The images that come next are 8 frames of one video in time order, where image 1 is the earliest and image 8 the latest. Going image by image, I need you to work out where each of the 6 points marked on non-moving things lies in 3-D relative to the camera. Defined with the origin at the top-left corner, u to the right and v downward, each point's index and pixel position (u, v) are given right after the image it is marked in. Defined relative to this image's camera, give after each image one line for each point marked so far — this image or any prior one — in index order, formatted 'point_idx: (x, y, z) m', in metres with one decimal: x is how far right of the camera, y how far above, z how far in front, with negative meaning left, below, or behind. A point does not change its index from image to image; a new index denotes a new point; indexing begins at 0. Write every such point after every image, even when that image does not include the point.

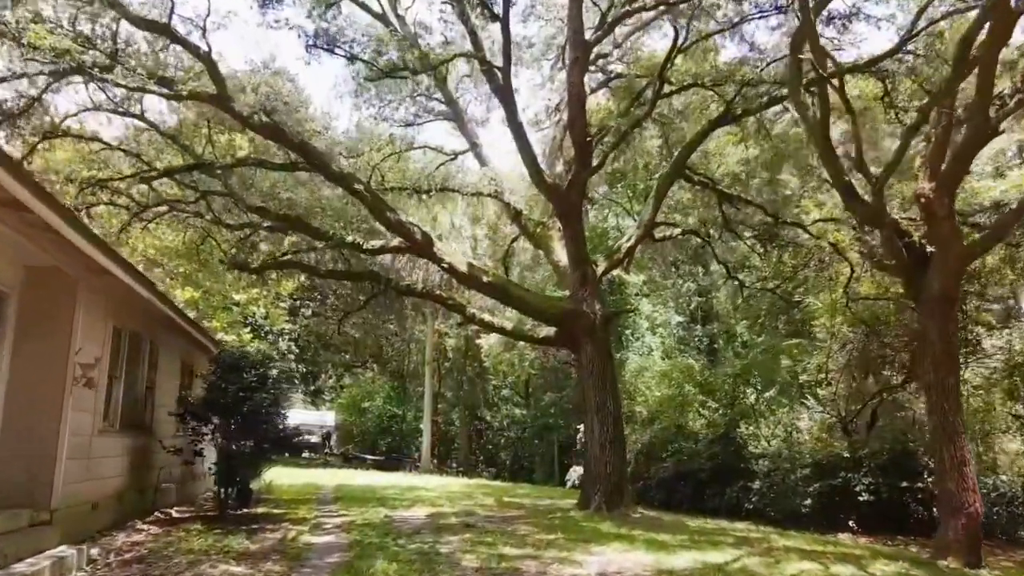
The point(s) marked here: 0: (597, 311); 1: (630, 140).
0: (+0.8, -0.2, +11.9) m
1: (+1.7, +2.1, +18.1) m
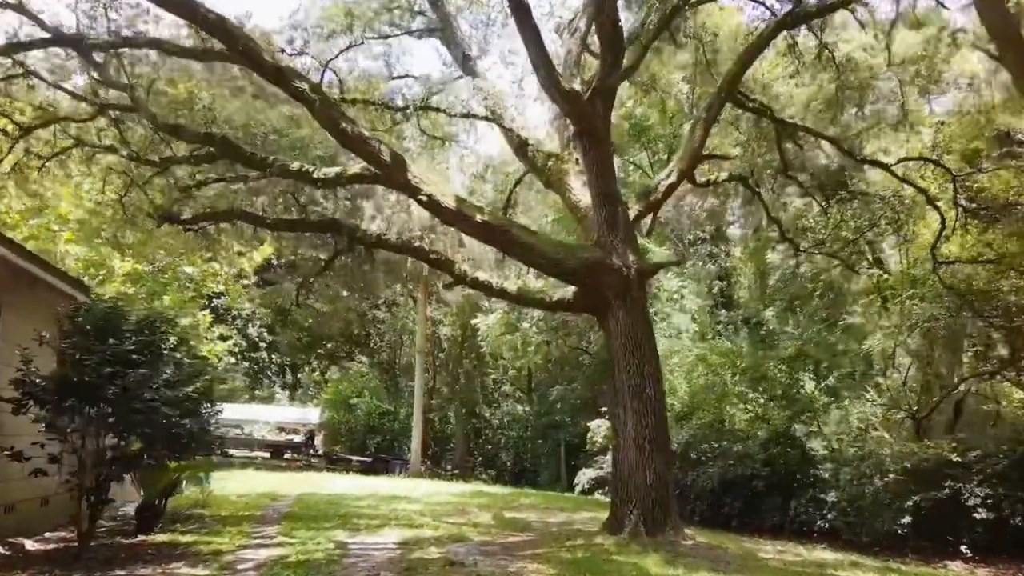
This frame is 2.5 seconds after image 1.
0: (+0.8, +0.2, +8.7) m
1: (+1.7, +2.5, +15.0) m
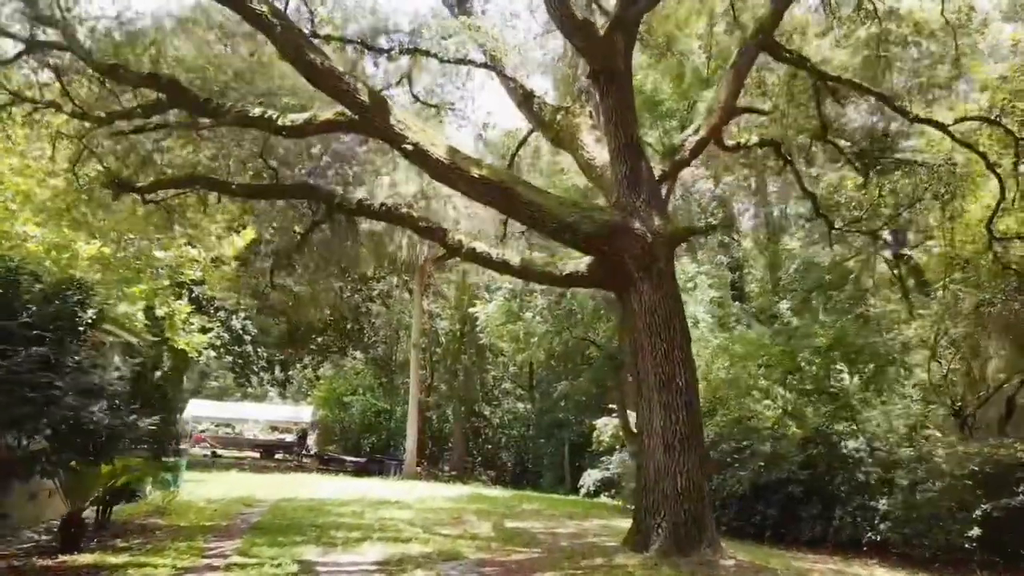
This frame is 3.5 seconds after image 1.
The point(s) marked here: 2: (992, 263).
0: (+0.8, +0.3, +7.3) m
1: (+1.8, +2.7, +13.6) m
2: (+4.4, +0.2, +11.5) m
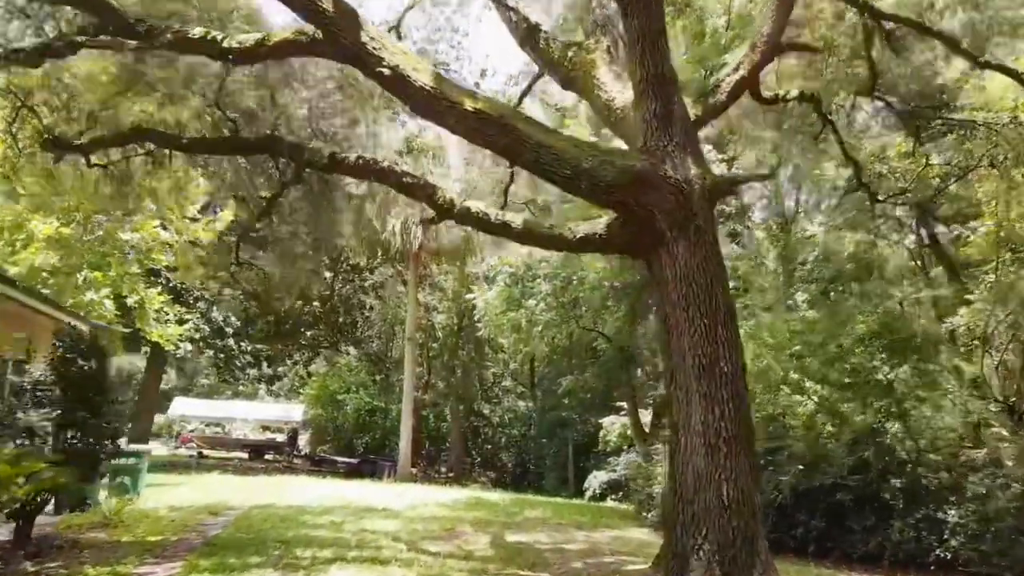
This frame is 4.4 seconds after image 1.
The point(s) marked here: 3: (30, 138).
0: (+0.9, +0.5, +5.9) m
1: (+1.8, +2.9, +12.2) m
2: (+4.4, +0.4, +10.1) m
3: (-3.7, +1.2, +9.6) m
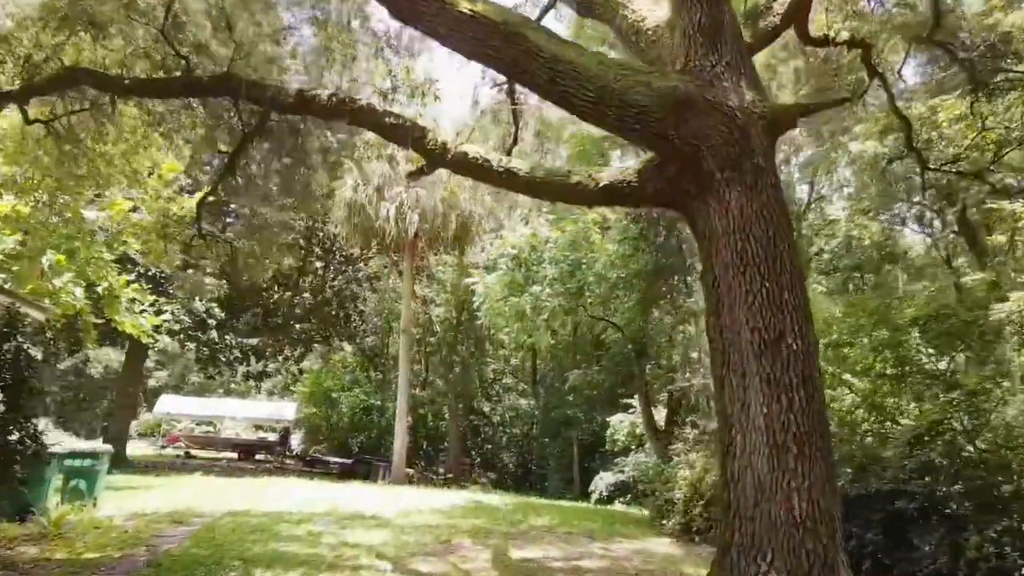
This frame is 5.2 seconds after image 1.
0: (+0.9, +0.7, +4.6) m
1: (+1.8, +3.0, +10.9) m
2: (+4.5, +0.6, +8.9) m
3: (-3.7, +1.3, +8.3) m
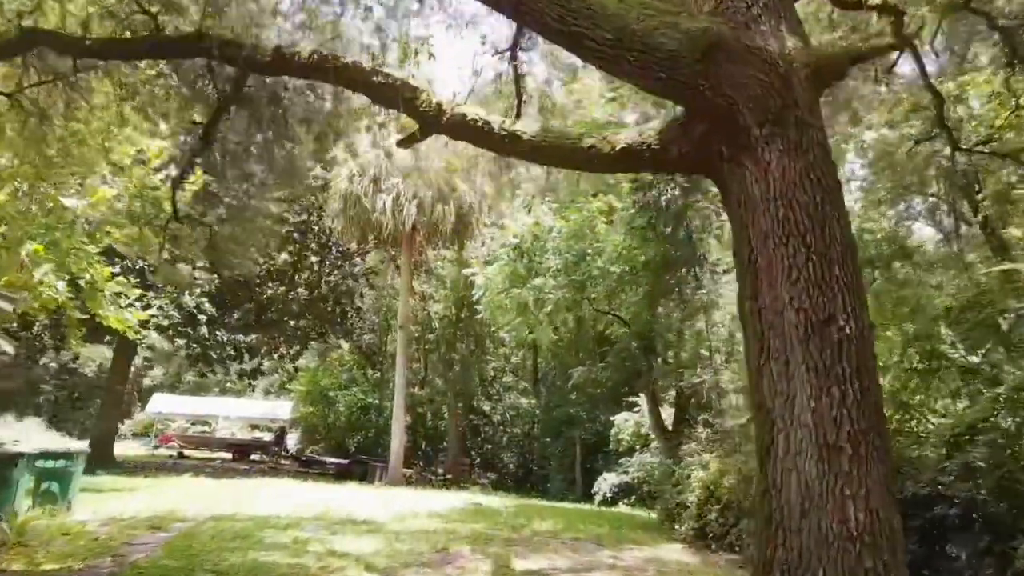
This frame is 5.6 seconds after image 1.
0: (+0.9, +0.8, +4.0) m
1: (+1.8, +3.1, +10.3) m
2: (+4.5, +0.7, +8.2) m
3: (-3.6, +1.4, +7.7) m
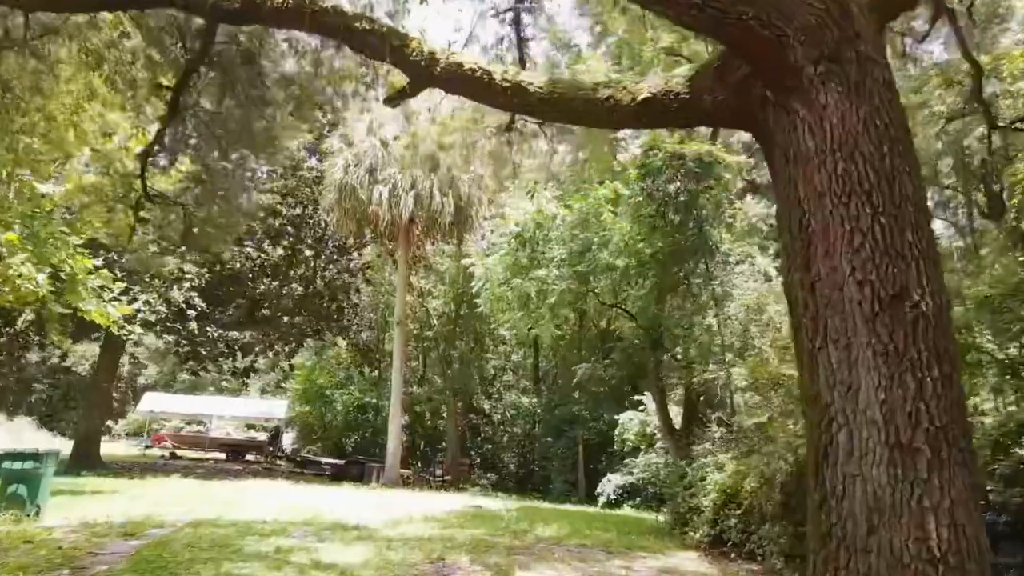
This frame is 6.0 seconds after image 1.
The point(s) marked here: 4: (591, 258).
0: (+0.9, +0.8, +3.4) m
1: (+1.8, +3.2, +9.6) m
2: (+4.5, +0.7, +7.6) m
3: (-3.6, +1.5, +7.0) m
4: (+0.8, +0.3, +13.2) m
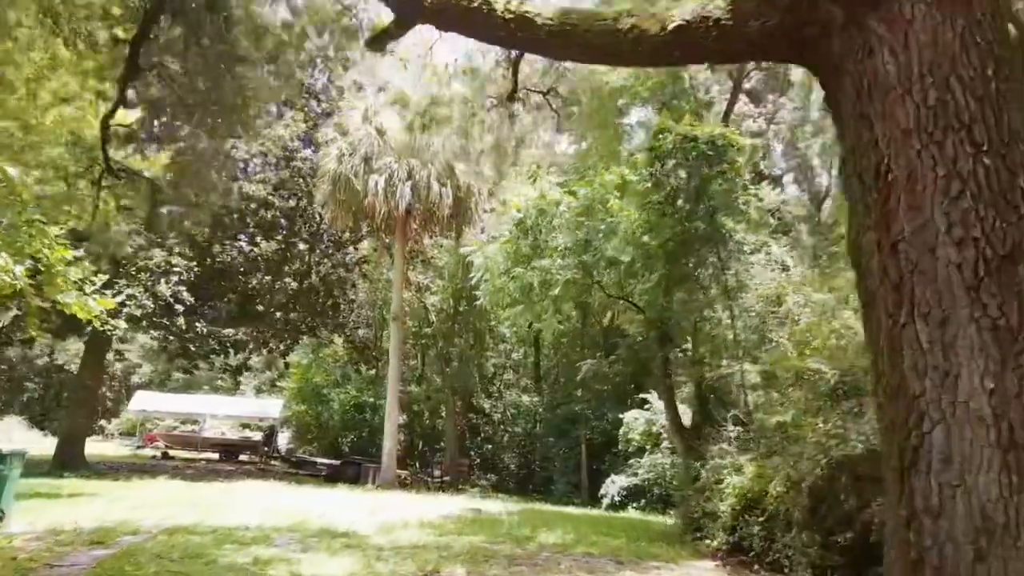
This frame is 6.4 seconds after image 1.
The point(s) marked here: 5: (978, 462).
0: (+0.9, +0.9, +2.7) m
1: (+1.8, +3.3, +9.0) m
2: (+4.5, +0.8, +6.9) m
3: (-3.6, +1.6, +6.4) m
4: (+0.9, +0.4, +12.6) m
5: (+0.9, -0.3, +2.4) m
